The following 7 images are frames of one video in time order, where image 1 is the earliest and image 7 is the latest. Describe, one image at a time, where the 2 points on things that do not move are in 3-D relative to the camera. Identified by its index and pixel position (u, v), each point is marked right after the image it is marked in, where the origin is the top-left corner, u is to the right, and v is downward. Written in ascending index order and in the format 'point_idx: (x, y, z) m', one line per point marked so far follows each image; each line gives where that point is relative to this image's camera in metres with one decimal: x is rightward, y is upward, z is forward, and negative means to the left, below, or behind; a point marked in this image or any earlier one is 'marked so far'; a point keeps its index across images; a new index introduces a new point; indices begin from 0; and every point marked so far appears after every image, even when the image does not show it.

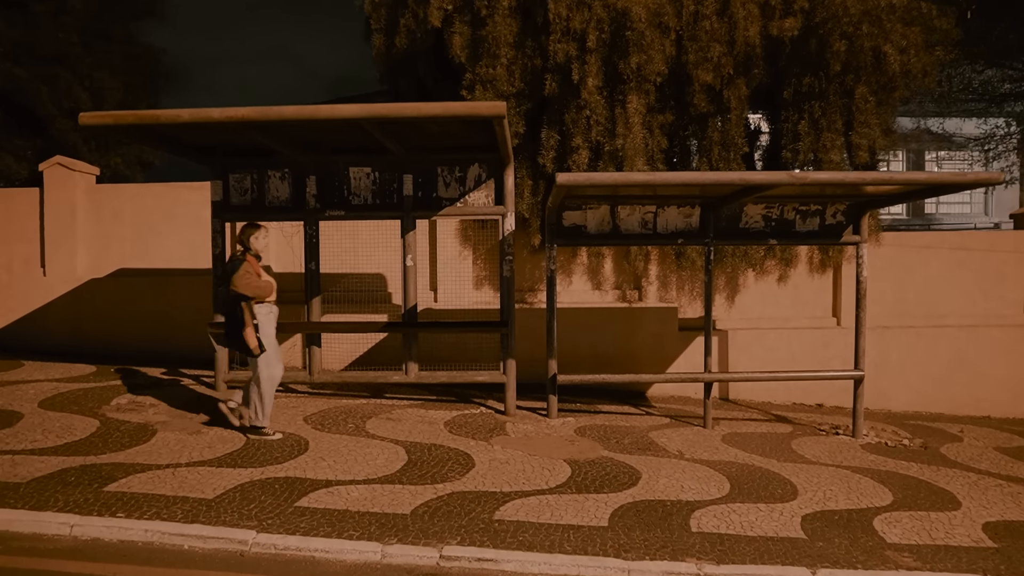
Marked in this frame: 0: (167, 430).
0: (-2.6, -1.1, +5.6) m
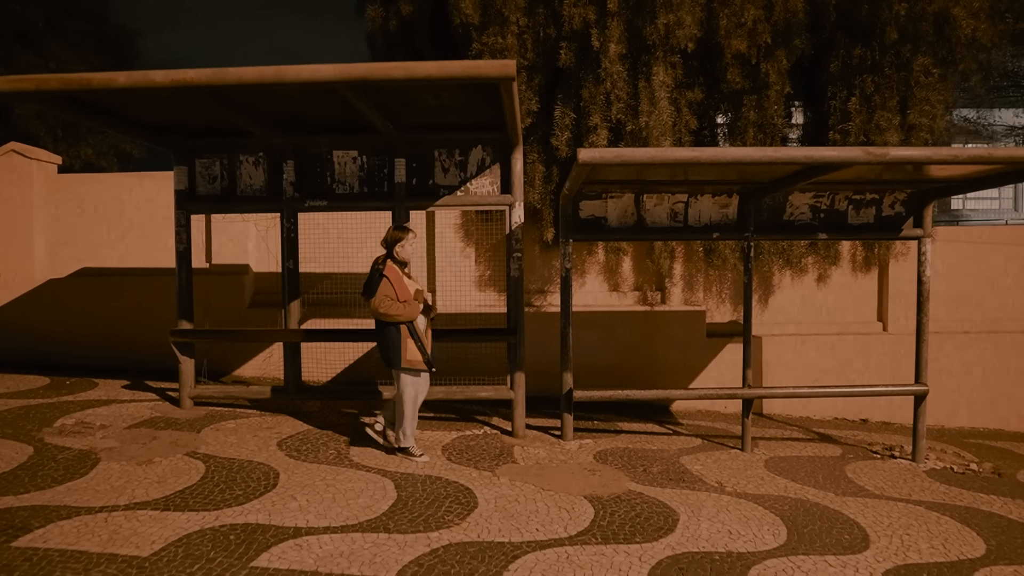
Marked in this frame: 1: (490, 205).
0: (-2.5, -1.1, +4.7) m
1: (-0.2, +0.6, +5.6) m
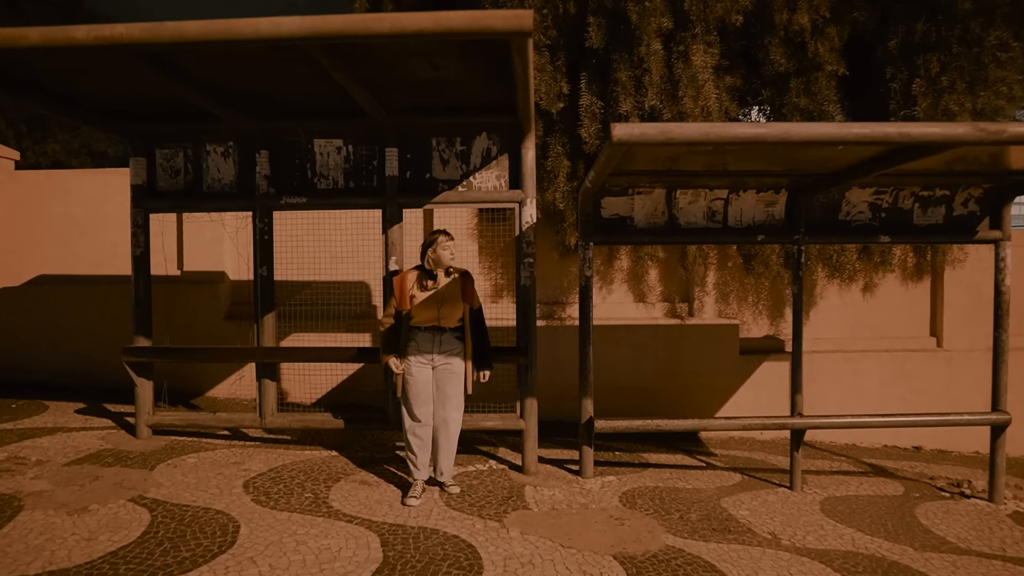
0: (-2.4, -1.1, +3.9) m
1: (-0.1, +0.5, +4.8) m
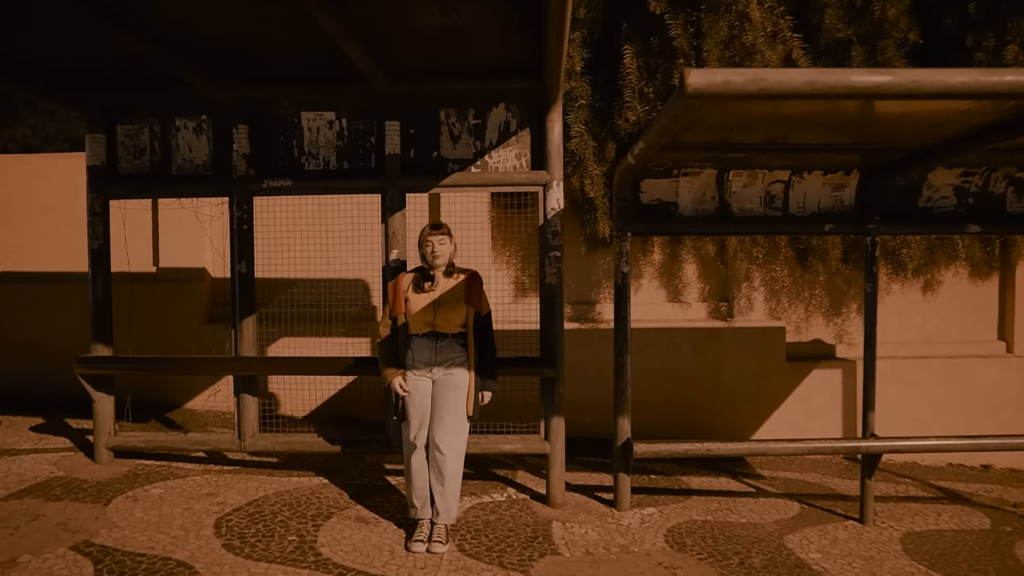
0: (-2.3, -1.1, +3.2) m
1: (0.0, +0.5, +4.1) m
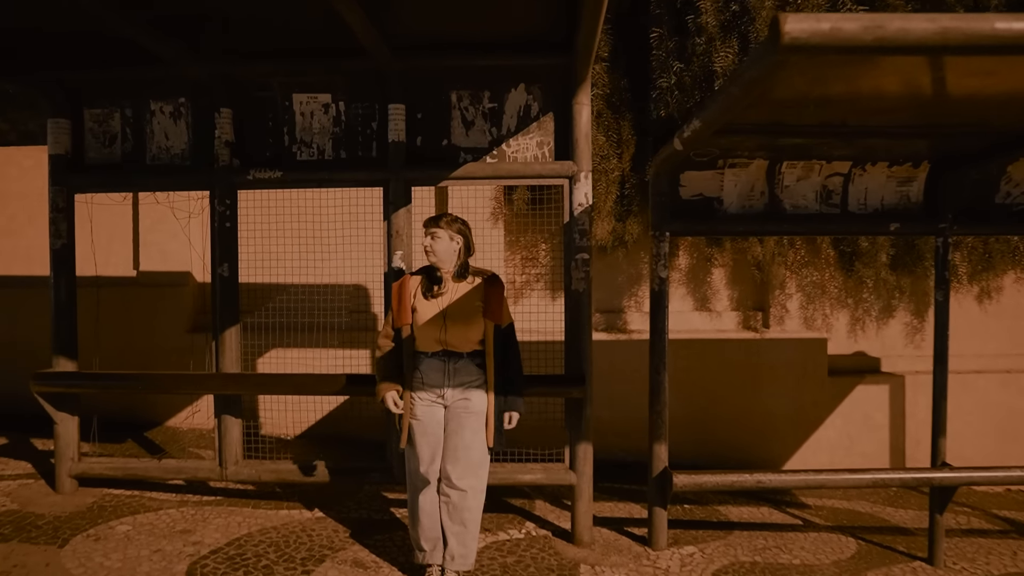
0: (-2.2, -1.2, +2.6) m
1: (+0.1, +0.5, +3.5) m
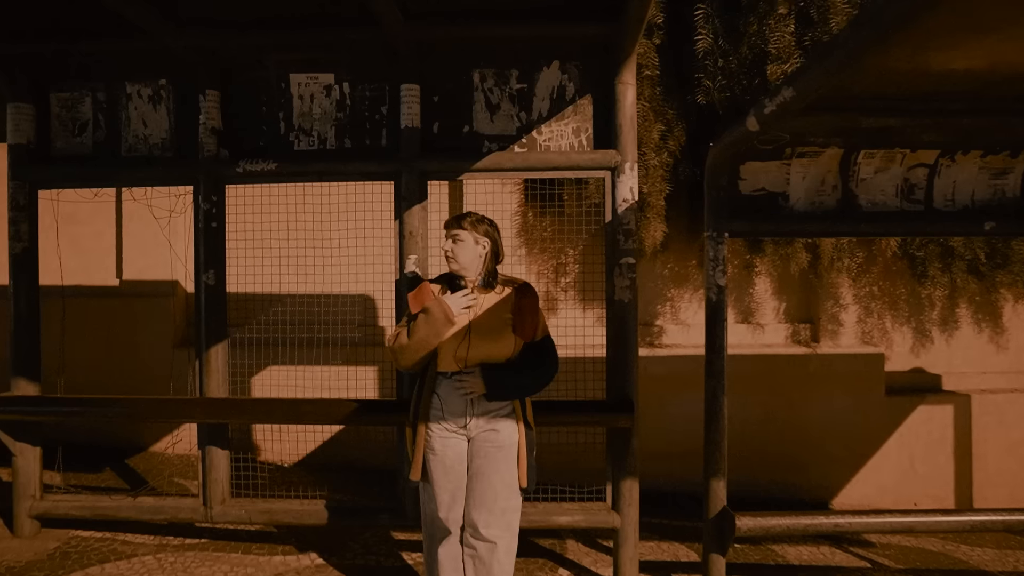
0: (-2.1, -1.2, +2.1) m
1: (+0.3, +0.5, +3.0) m
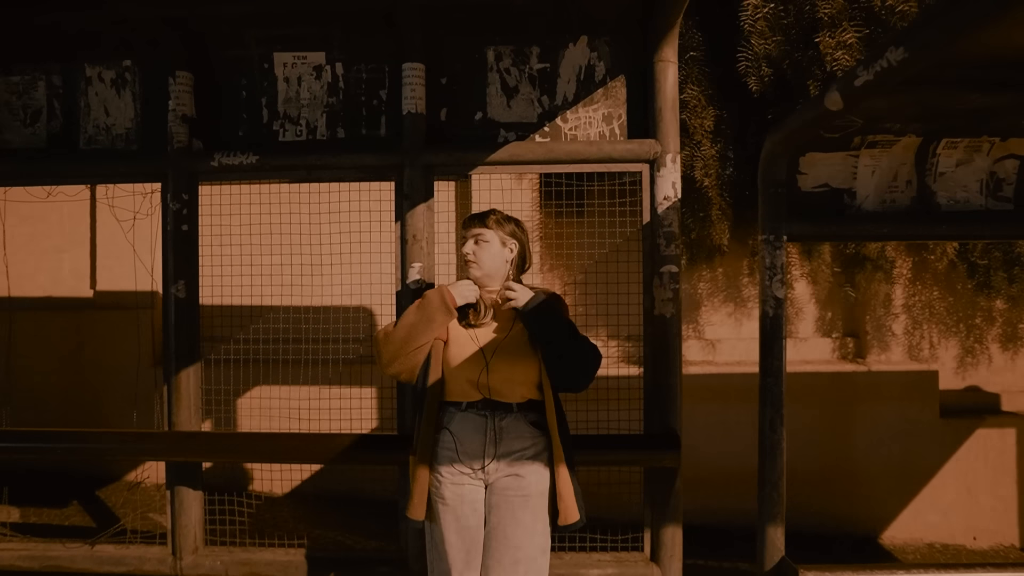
0: (-2.0, -1.2, +1.6) m
1: (+0.3, +0.4, +2.6) m
